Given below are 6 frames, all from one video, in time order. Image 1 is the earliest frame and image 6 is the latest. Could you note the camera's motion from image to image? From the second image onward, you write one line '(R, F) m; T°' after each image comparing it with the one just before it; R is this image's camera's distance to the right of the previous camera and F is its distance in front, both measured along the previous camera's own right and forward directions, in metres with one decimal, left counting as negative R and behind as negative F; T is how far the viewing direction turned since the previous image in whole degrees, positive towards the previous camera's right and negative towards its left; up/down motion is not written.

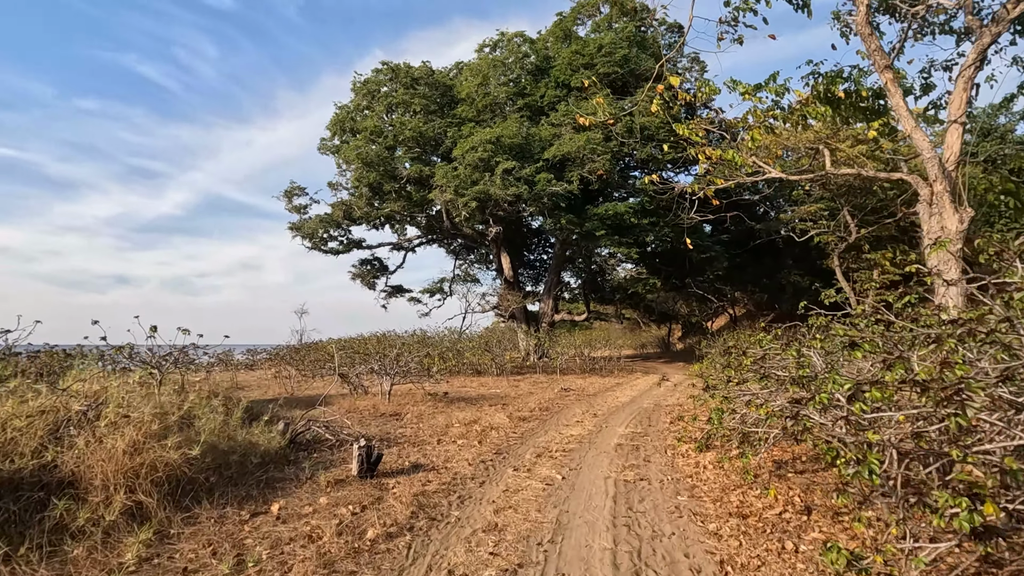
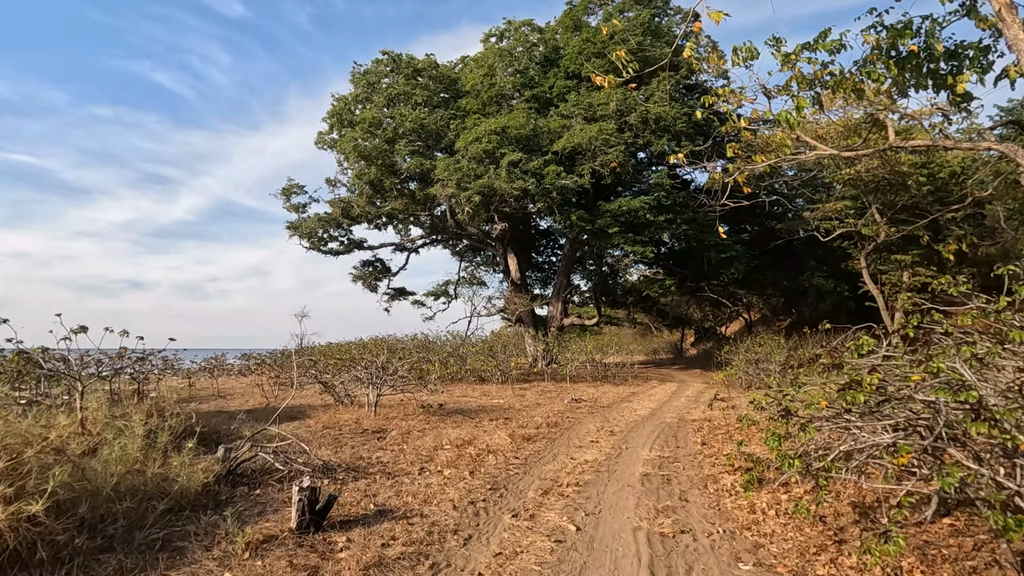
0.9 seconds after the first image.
(+0.1, +1.2) m; -1°
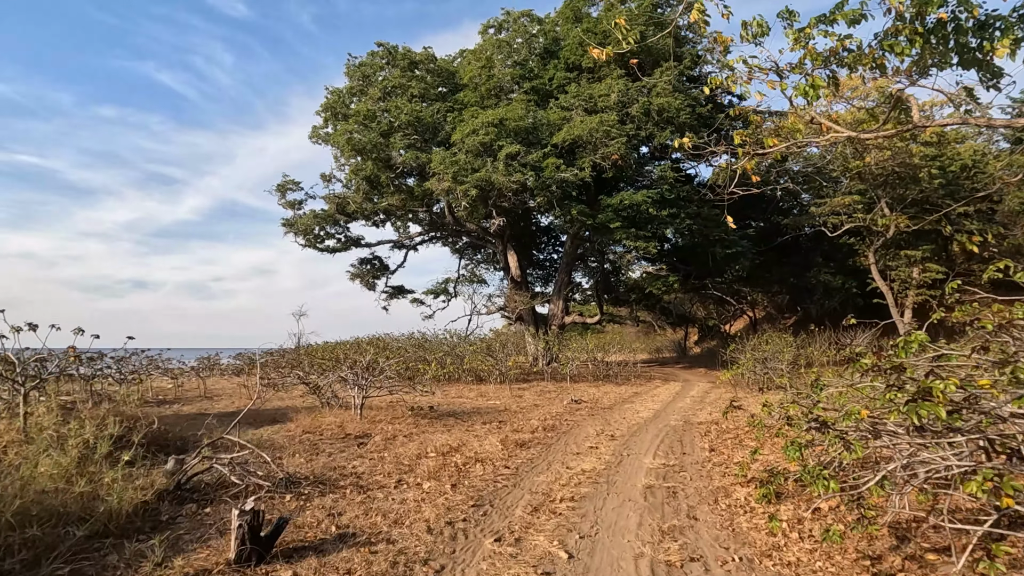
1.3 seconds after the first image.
(+0.1, +0.5) m; 0°
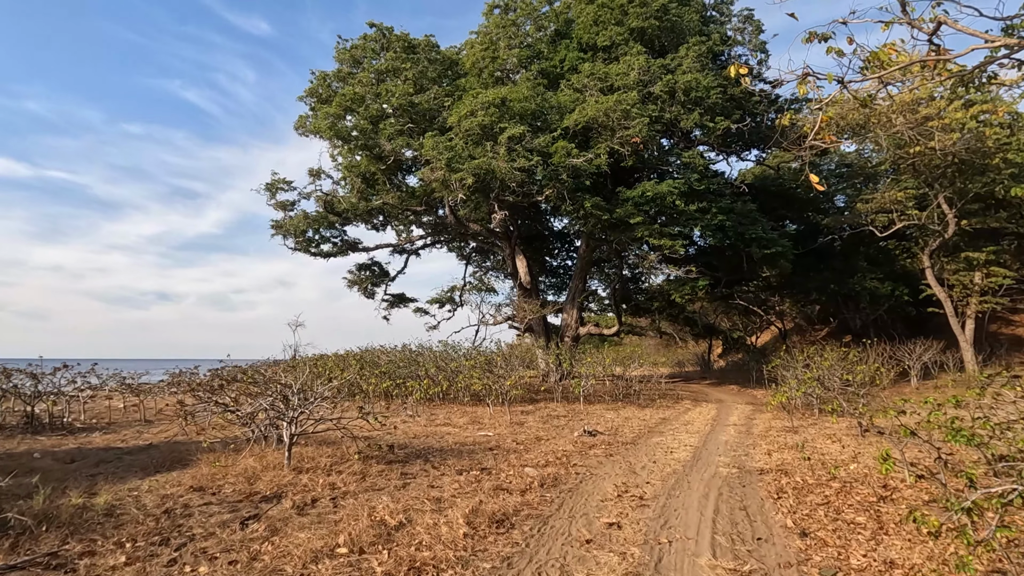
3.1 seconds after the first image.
(+0.3, +2.2) m; -2°
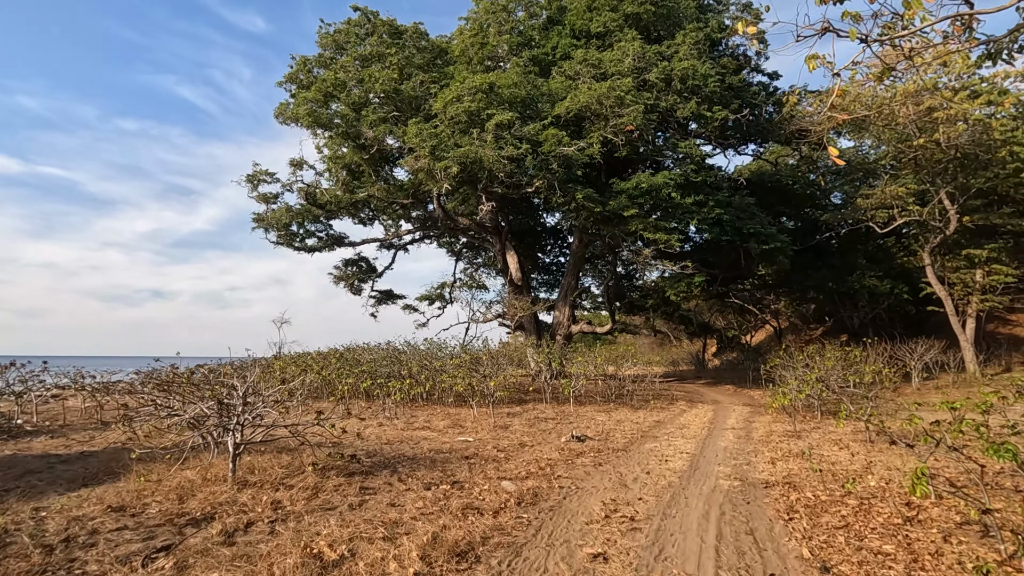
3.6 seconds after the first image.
(+0.2, +0.7) m; +1°
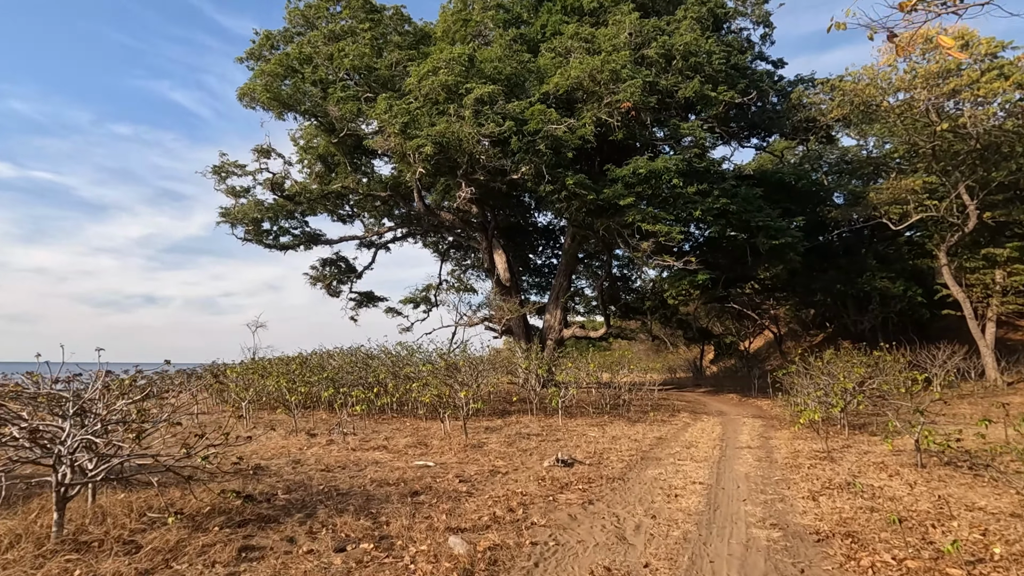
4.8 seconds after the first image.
(+0.3, +1.5) m; +1°
